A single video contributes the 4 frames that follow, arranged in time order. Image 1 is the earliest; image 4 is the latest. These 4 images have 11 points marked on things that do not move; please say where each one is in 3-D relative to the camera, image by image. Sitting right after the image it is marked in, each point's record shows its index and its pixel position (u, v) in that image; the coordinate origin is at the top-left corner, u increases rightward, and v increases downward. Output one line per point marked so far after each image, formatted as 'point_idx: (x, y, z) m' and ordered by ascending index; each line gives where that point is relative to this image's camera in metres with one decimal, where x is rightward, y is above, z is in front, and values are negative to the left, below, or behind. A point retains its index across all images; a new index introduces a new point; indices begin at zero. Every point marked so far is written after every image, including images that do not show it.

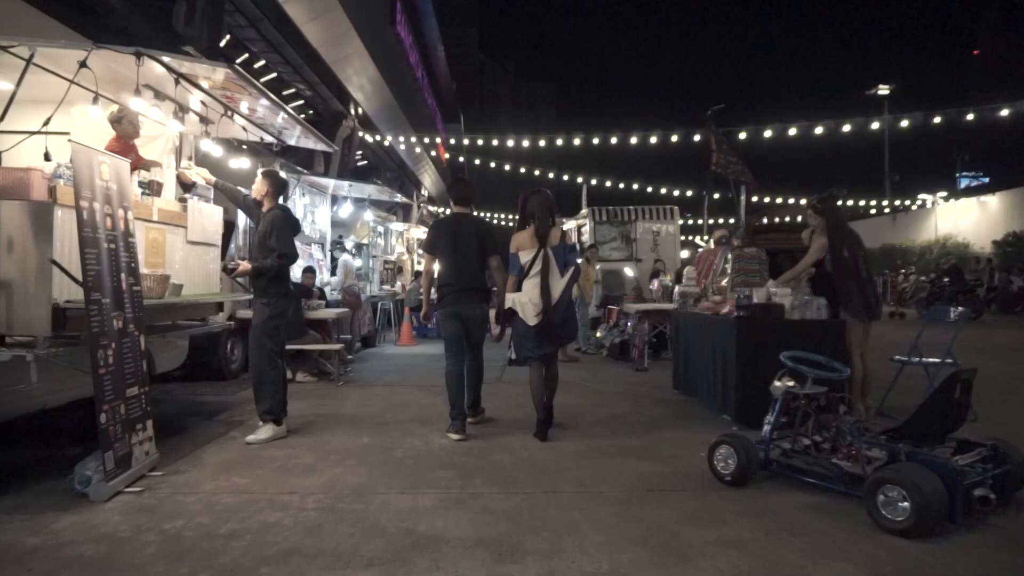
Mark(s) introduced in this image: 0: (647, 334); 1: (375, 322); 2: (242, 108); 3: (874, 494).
0: (+1.9, -0.6, +9.9) m
1: (-2.6, -0.7, +13.5) m
2: (-2.6, +1.8, +6.8) m
3: (+1.8, -1.0, +3.5) m
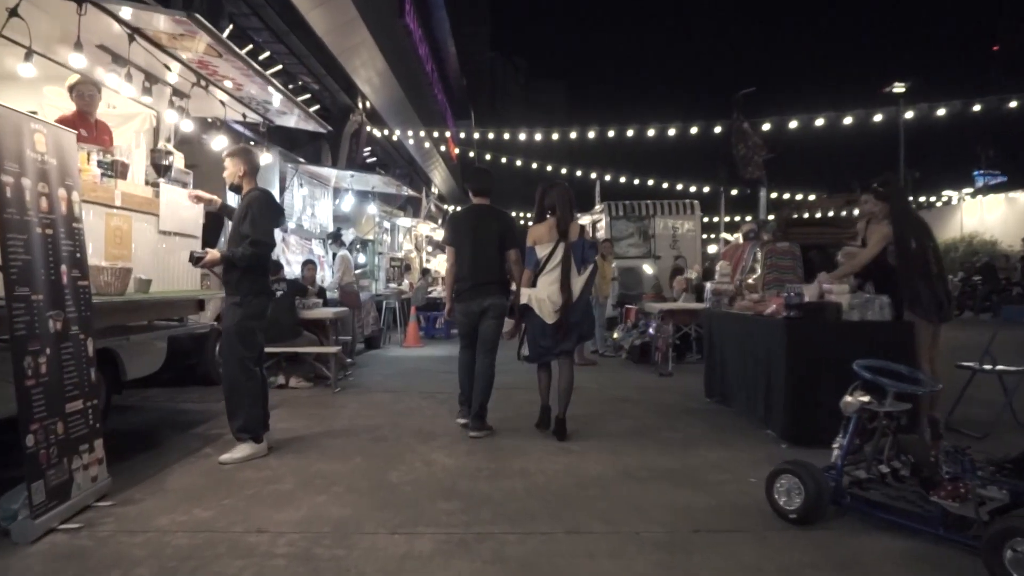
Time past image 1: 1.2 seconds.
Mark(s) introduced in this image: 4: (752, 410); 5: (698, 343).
0: (+2.1, -0.6, +9.1) m
1: (-2.4, -0.6, +12.8) m
2: (-2.5, +1.8, +6.1) m
3: (+1.9, -1.0, +2.7) m
4: (+1.9, -1.0, +5.7) m
5: (+2.7, -0.8, +10.0) m
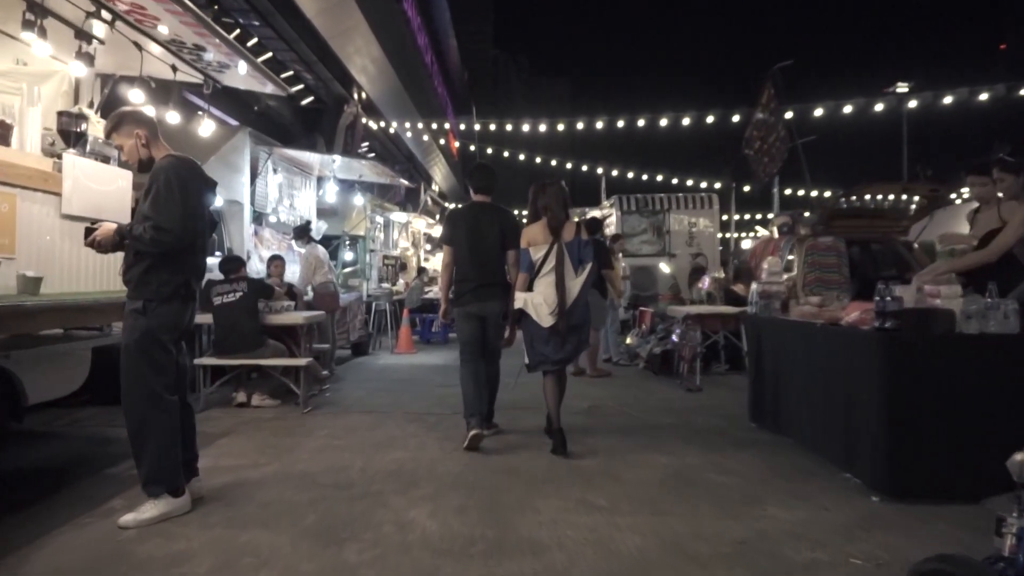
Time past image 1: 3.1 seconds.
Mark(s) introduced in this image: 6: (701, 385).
0: (+2.1, -0.6, +7.9) m
1: (-2.4, -0.6, +11.6) m
2: (-2.5, +1.8, +4.9) m
3: (+1.9, -1.0, +1.5) m
4: (+2.0, -1.0, +4.4) m
5: (+2.7, -0.8, +8.8) m
6: (+2.1, -1.1, +7.9) m
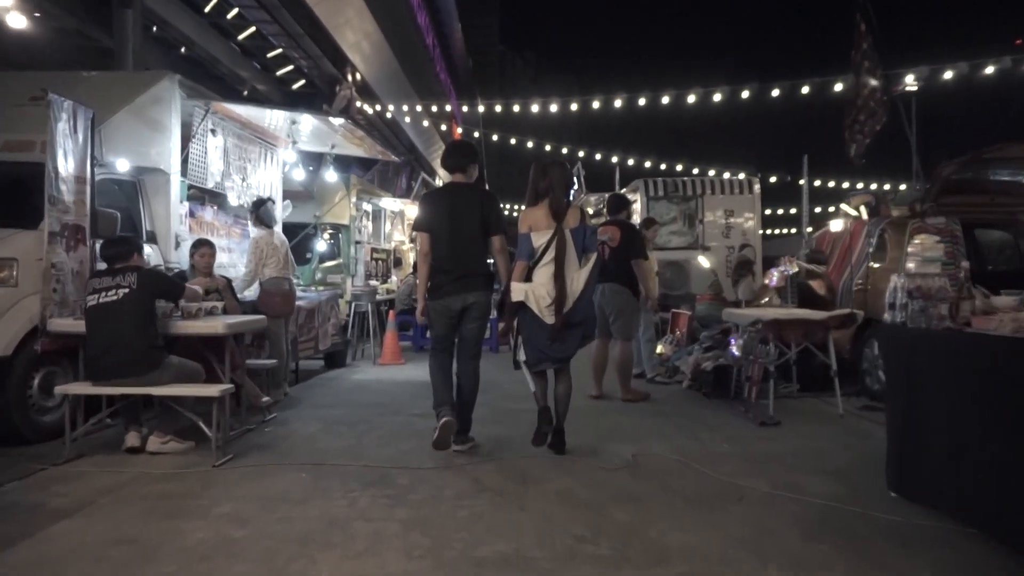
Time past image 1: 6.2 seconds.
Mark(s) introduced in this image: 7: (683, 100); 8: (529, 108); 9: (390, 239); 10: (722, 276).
0: (+2.2, -0.6, +5.8) m
1: (-2.3, -0.6, +9.6) m
2: (-2.4, +1.8, +2.9) m
3: (+1.9, -1.0, -0.6) m
4: (+2.0, -1.0, +2.4) m
5: (+2.8, -0.8, +6.7) m
6: (+2.2, -1.1, +5.9) m
7: (+3.3, +3.6, +13.2) m
8: (+0.4, +3.8, +14.3) m
9: (-2.5, +1.1, +14.6) m
10: (+3.5, +0.2, +11.6) m
